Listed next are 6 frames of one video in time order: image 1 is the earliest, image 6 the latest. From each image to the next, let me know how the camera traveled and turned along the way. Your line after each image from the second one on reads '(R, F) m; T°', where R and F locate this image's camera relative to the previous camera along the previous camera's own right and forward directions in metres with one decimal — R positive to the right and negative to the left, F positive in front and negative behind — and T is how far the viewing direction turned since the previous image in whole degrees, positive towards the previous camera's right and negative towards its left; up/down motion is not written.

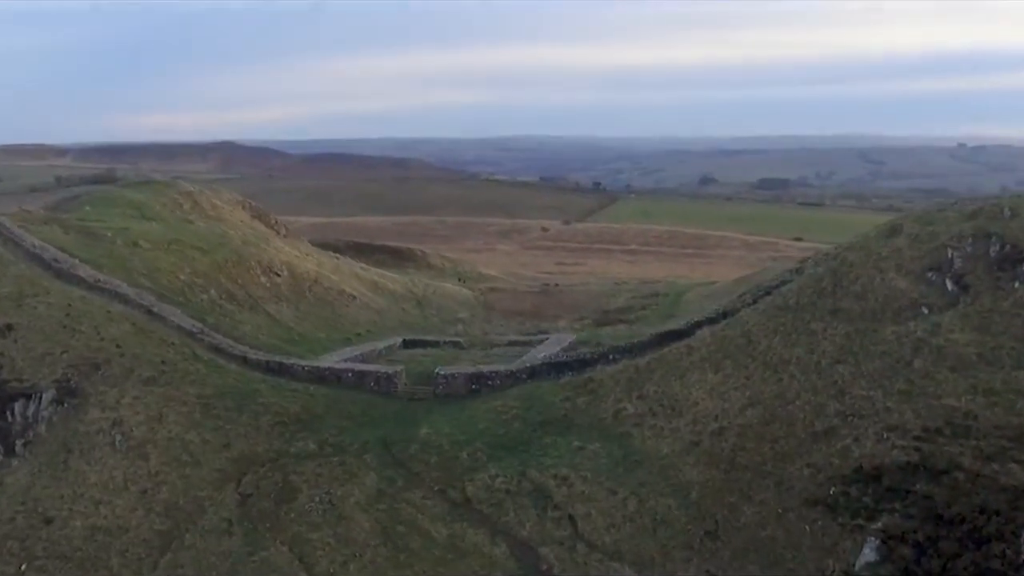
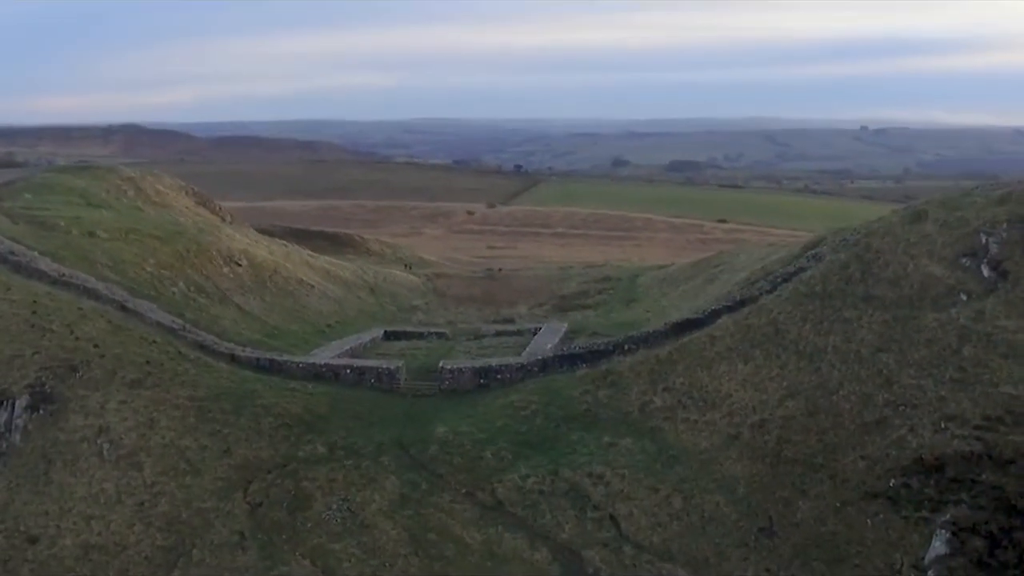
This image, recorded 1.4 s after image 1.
(-3.1, +1.4) m; +6°
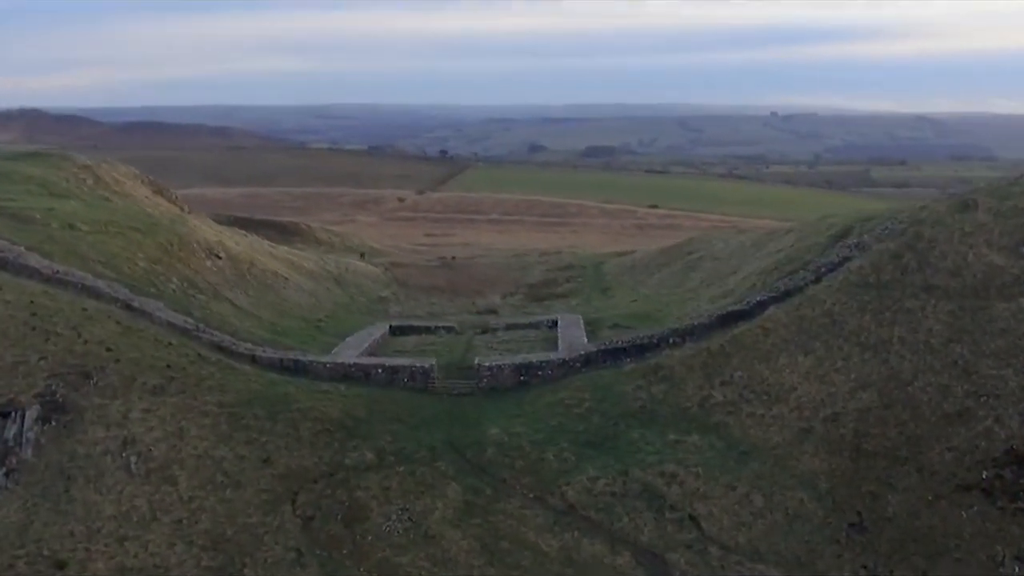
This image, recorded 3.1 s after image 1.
(-3.9, +1.3) m; +6°
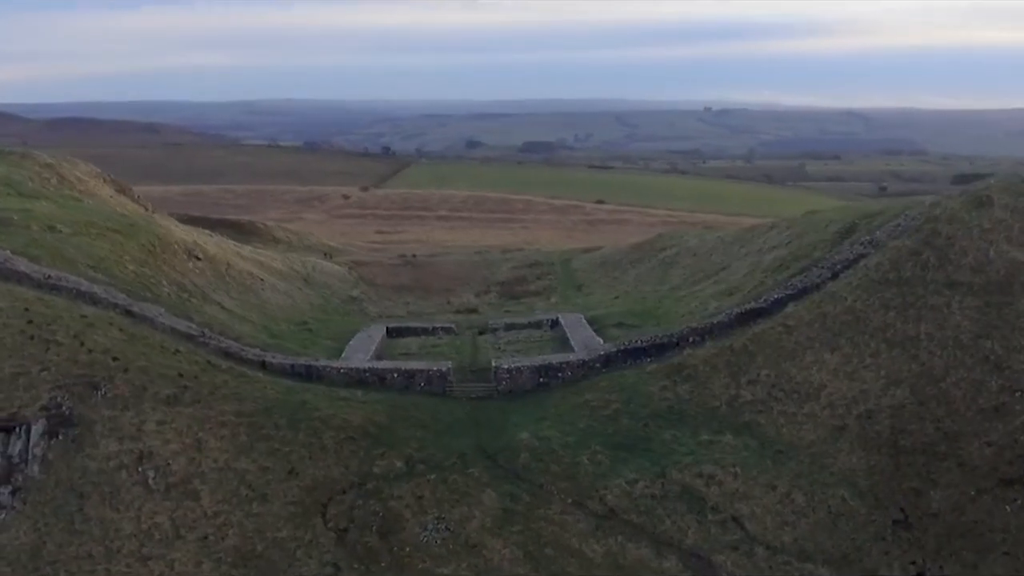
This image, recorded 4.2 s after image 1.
(-2.5, +0.6) m; +4°
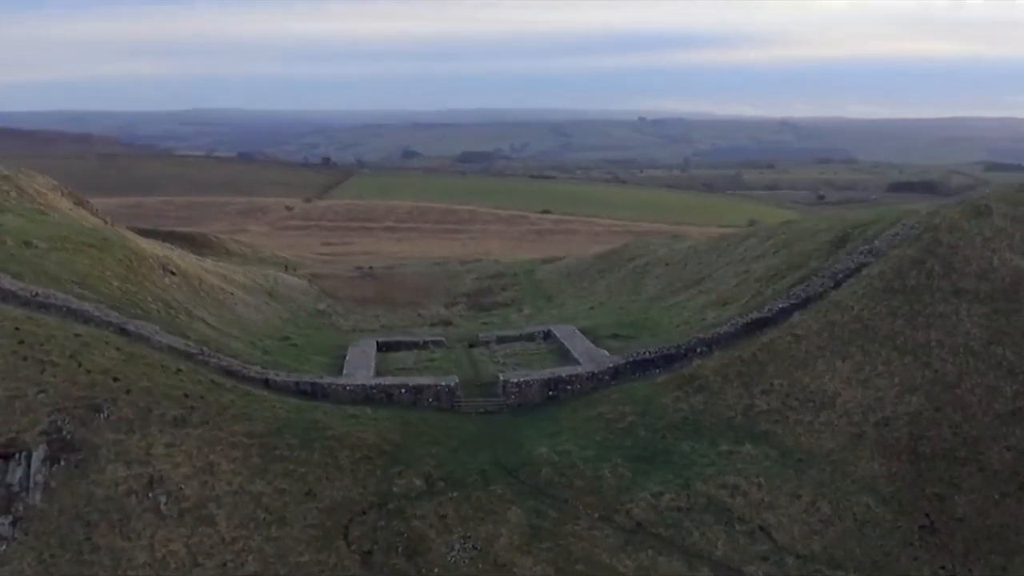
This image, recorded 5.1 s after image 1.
(-2.1, +0.4) m; +4°
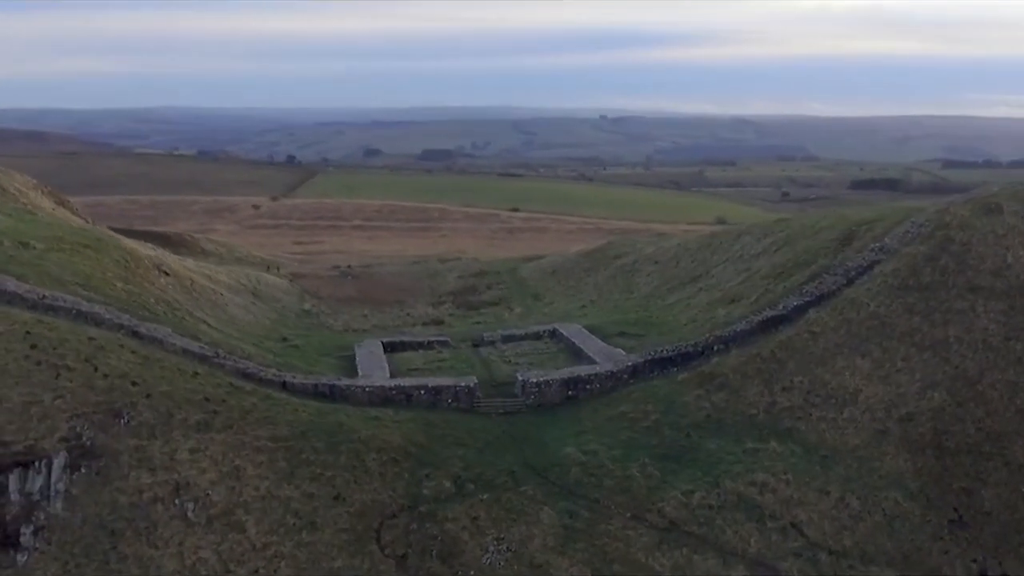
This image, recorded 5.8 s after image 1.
(-1.7, +0.2) m; +3°
